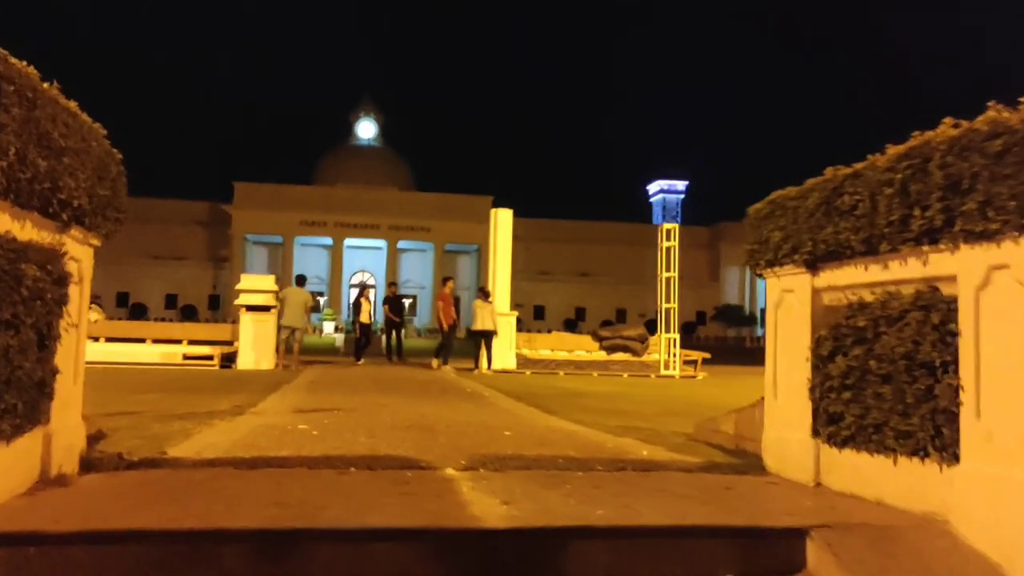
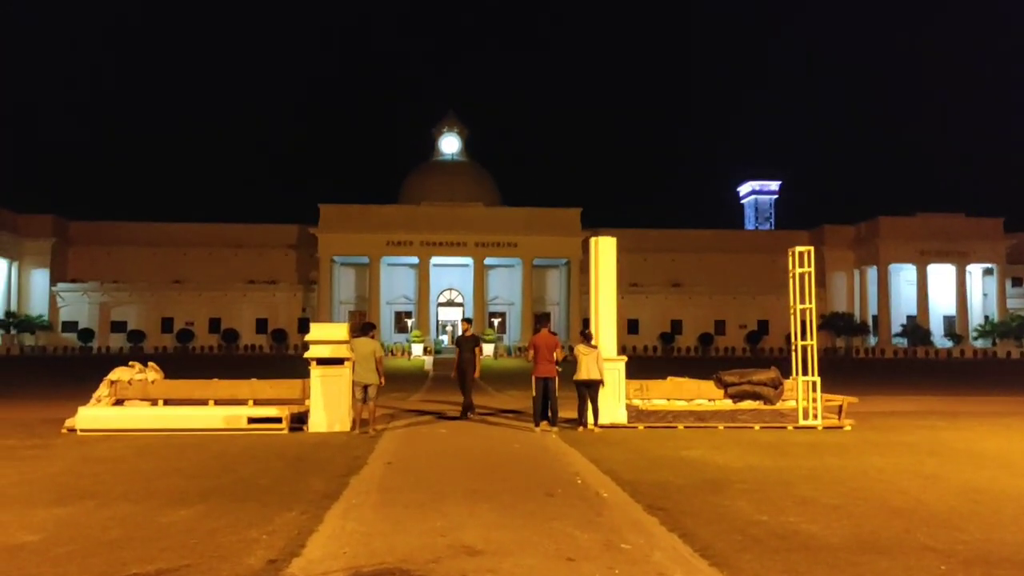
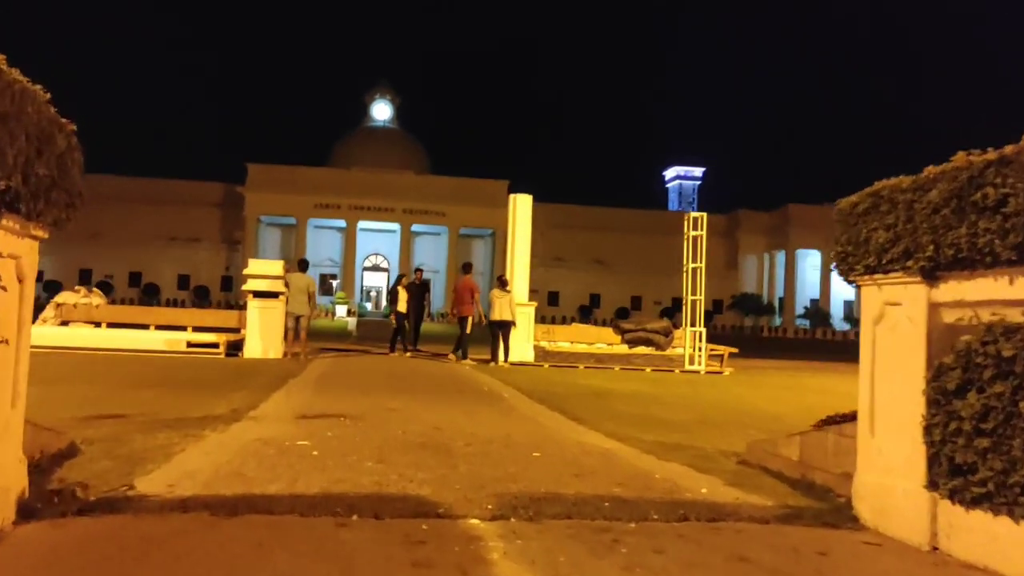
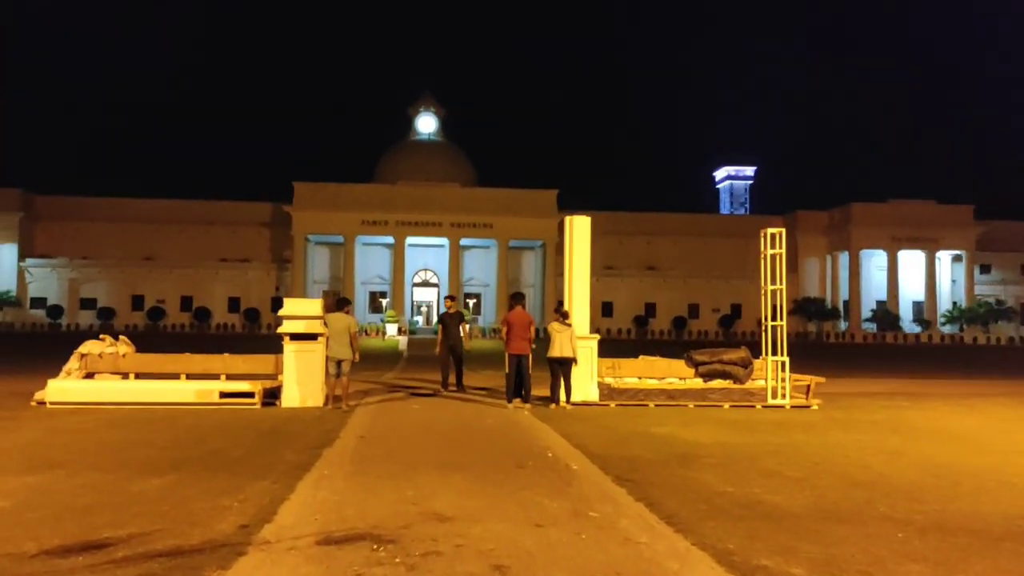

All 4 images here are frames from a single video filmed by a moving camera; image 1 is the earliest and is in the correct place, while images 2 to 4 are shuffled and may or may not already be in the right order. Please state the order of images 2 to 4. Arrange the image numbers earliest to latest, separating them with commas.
3, 4, 2
